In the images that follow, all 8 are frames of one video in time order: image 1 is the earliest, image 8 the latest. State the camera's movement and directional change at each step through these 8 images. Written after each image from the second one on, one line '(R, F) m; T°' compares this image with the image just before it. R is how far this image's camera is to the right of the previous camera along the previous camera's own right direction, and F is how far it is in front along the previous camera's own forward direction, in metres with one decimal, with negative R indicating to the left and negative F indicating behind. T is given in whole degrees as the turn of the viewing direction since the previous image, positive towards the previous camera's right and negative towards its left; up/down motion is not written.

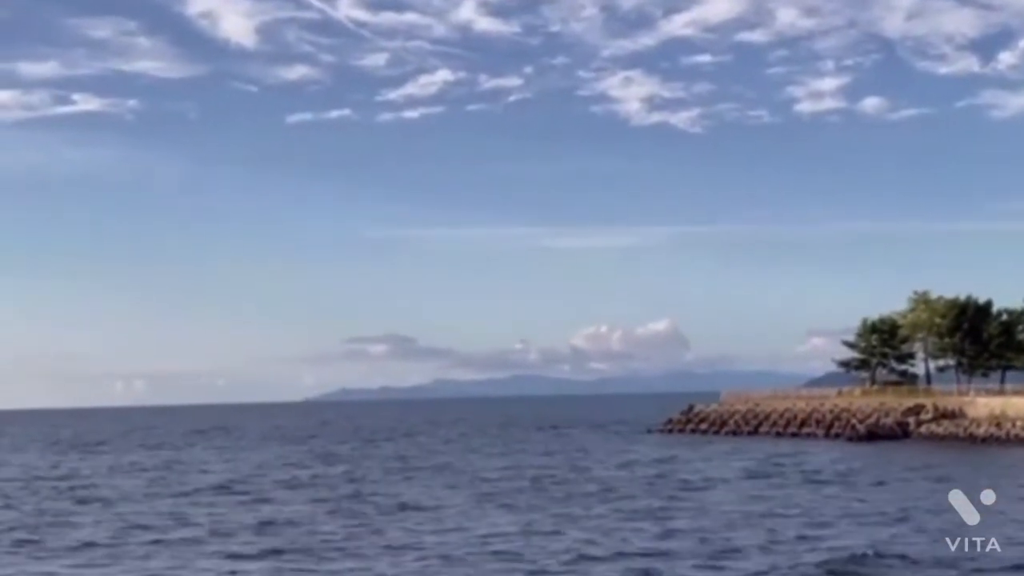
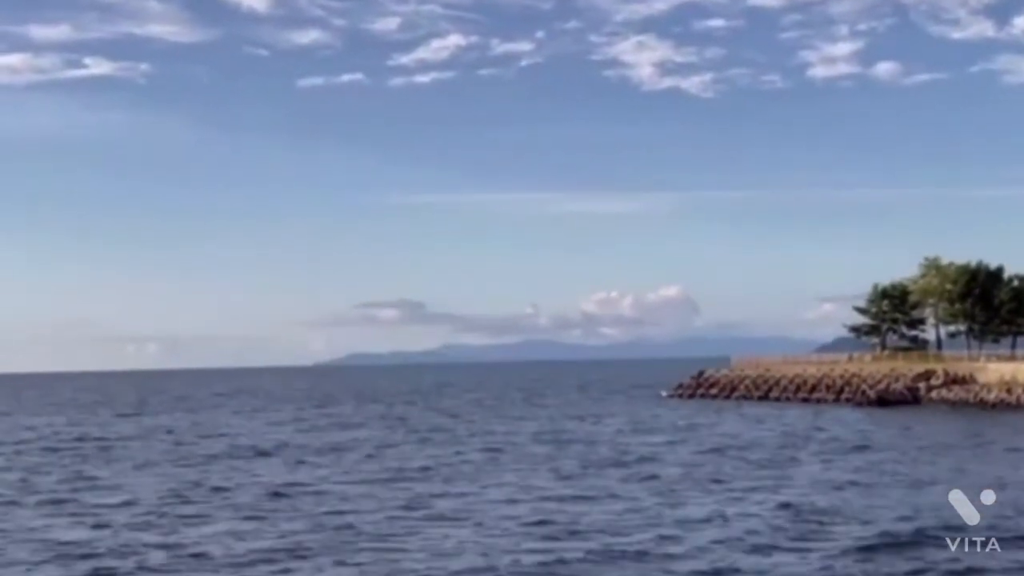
(0.0, 0.0) m; 0°
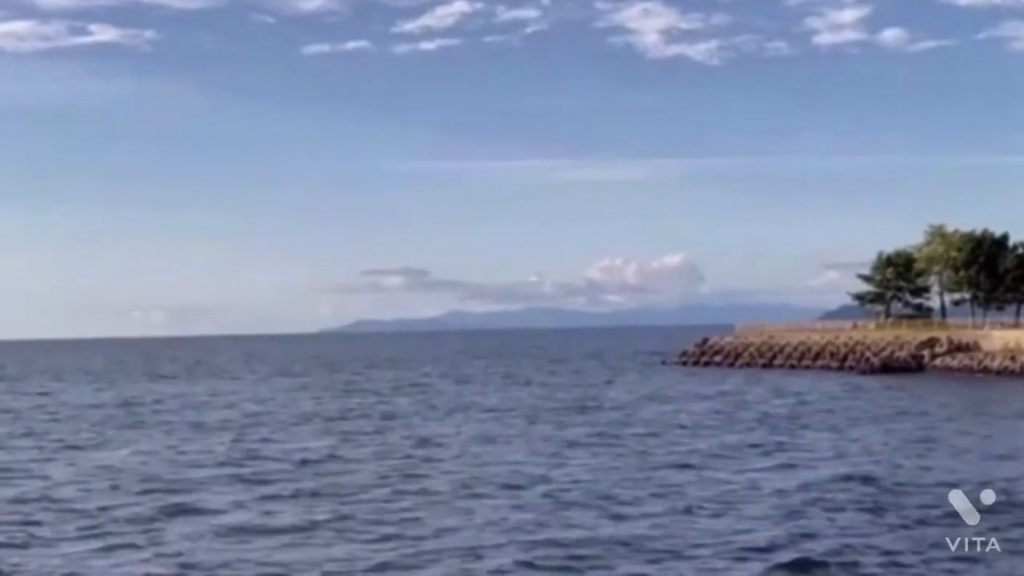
(0.0, -0.1) m; 0°
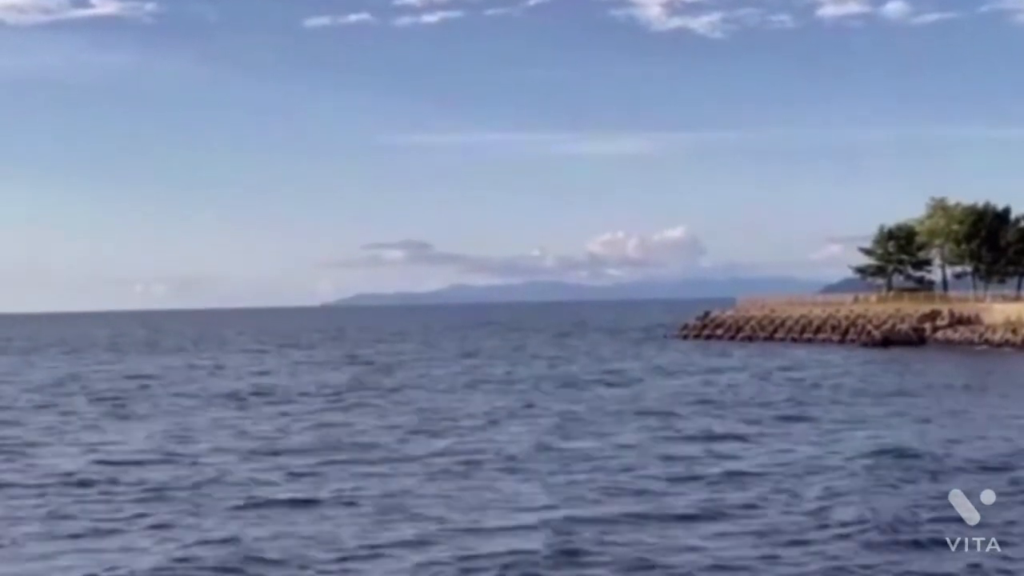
(+6.6, -0.7) m; -8°
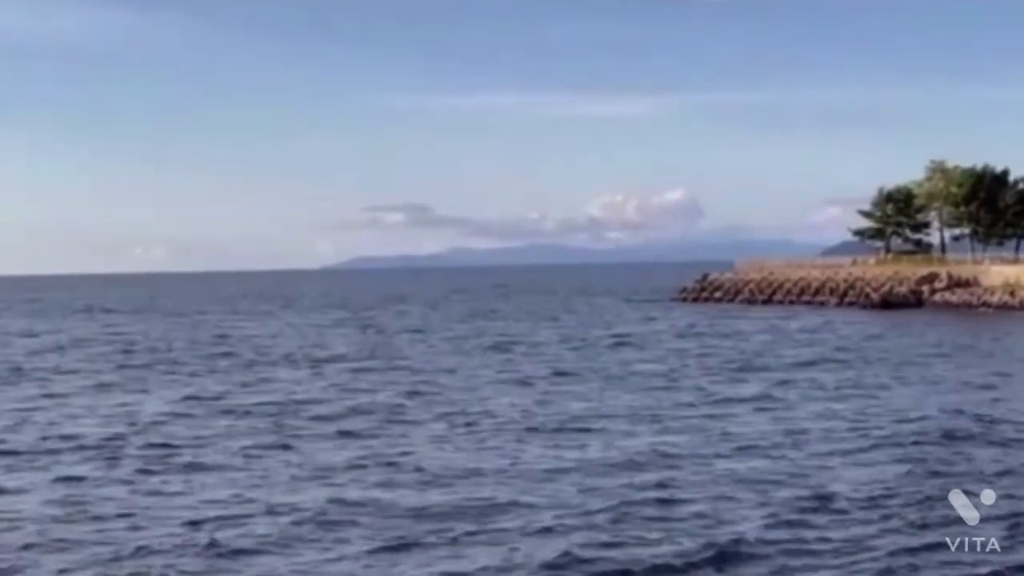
(0.0, -0.1) m; 0°
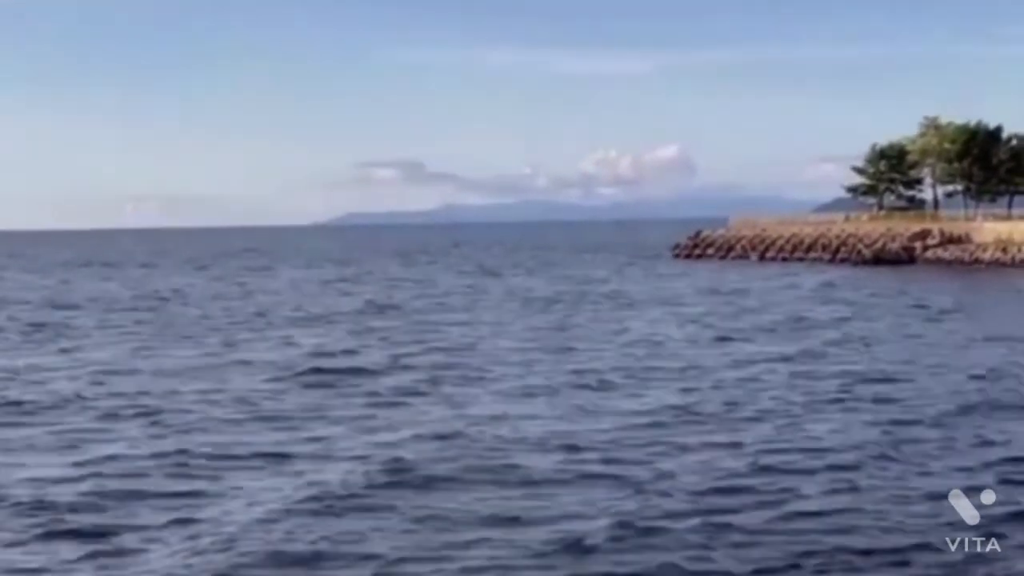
(0.0, 0.0) m; 0°
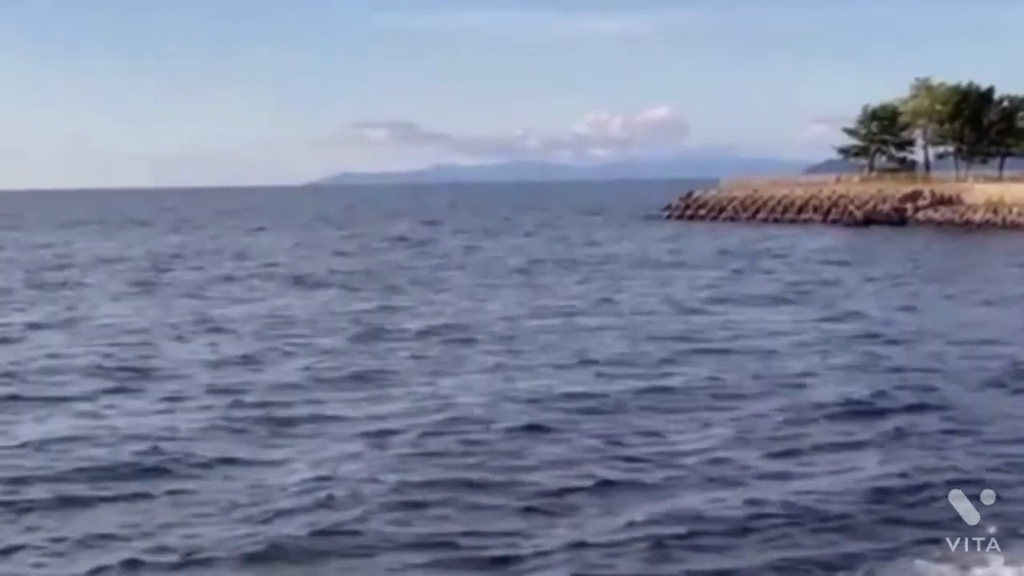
(0.0, 0.0) m; 0°
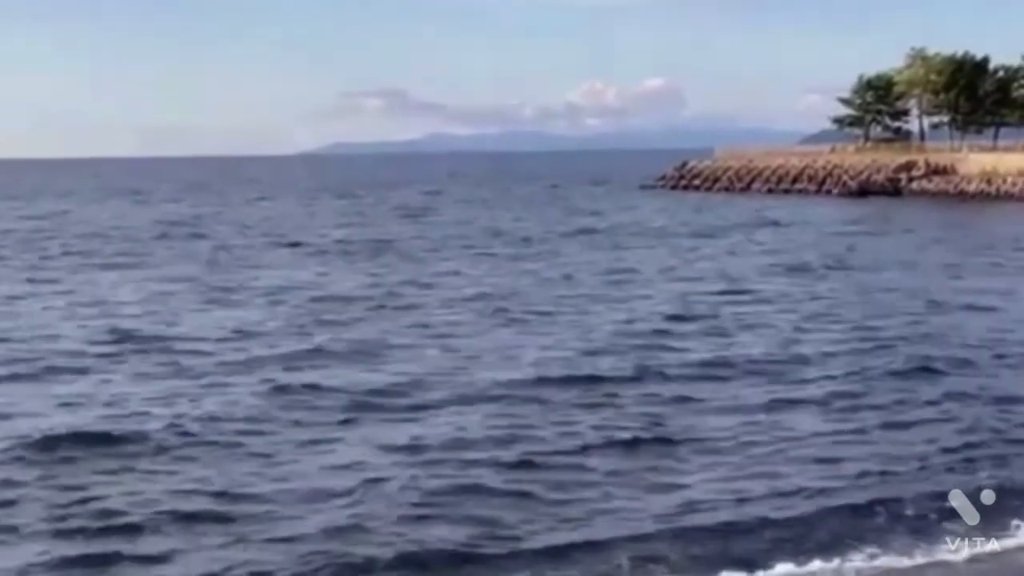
(0.0, 0.0) m; 0°
